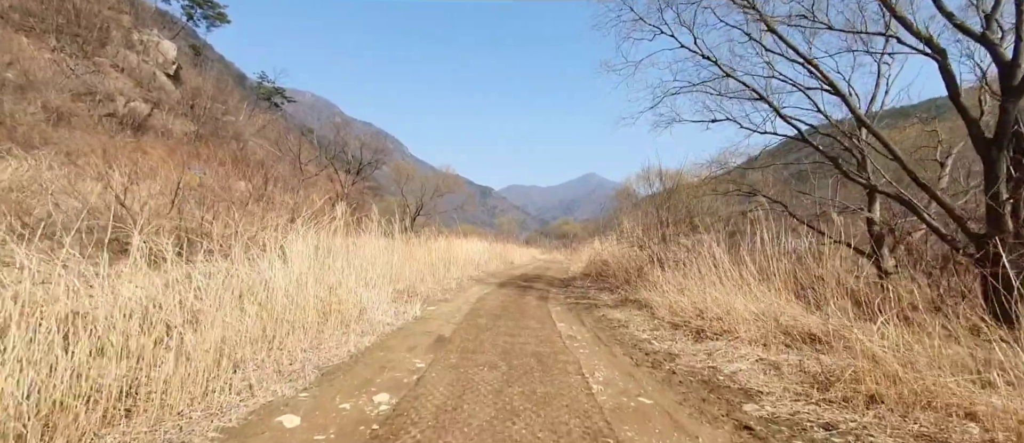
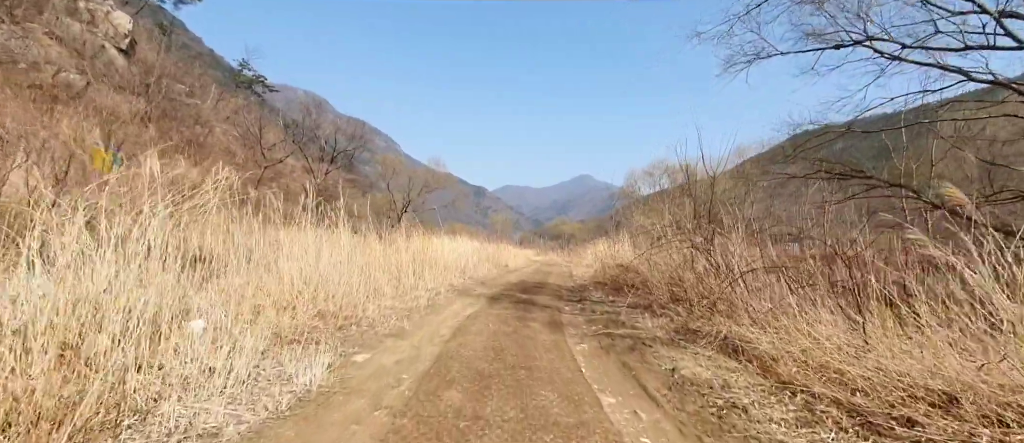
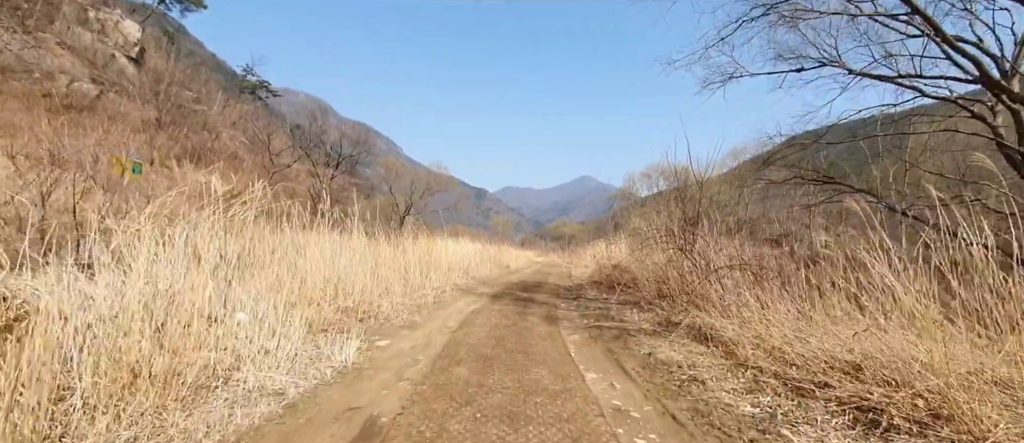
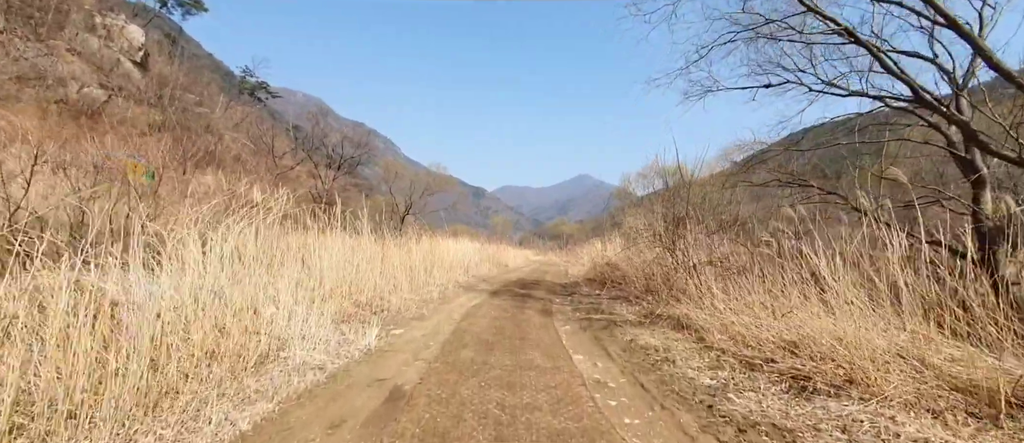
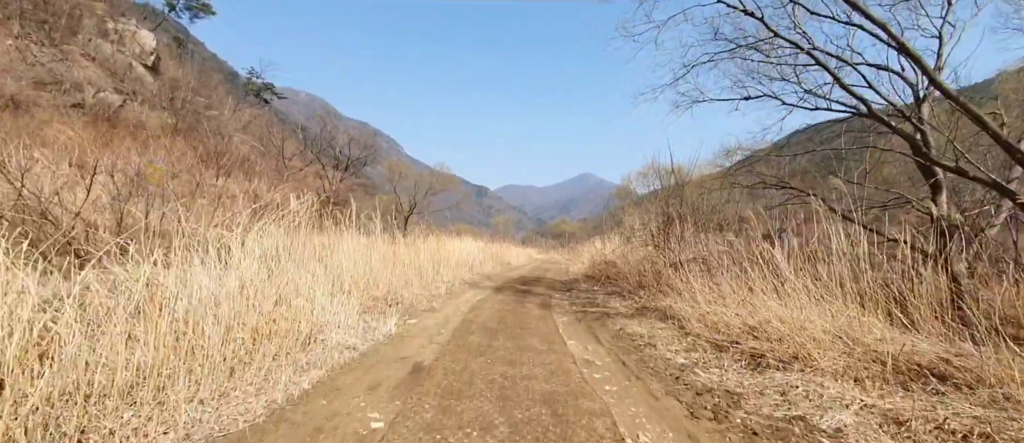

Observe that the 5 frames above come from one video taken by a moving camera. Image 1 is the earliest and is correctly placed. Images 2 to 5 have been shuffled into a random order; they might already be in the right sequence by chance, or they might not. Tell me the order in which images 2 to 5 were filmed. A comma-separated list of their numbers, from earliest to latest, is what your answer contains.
5, 4, 3, 2
